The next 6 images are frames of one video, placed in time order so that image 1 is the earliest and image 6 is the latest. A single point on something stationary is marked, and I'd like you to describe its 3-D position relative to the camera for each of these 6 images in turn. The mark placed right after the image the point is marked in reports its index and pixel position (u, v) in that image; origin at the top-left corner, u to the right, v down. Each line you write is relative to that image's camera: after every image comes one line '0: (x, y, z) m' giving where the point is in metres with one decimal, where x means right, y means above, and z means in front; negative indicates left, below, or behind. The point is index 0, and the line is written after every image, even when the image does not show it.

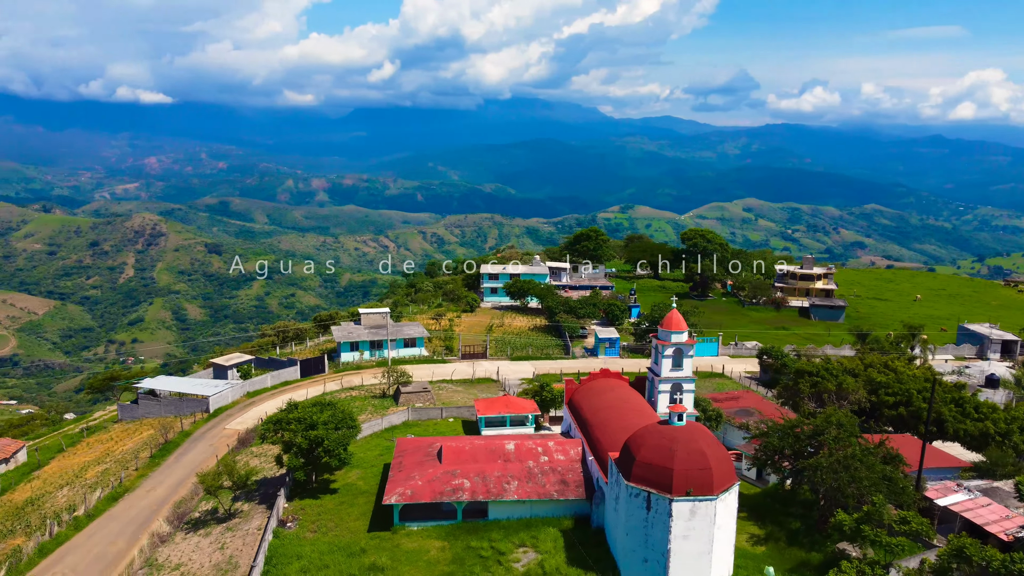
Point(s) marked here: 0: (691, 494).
0: (+4.3, -4.8, +19.3) m
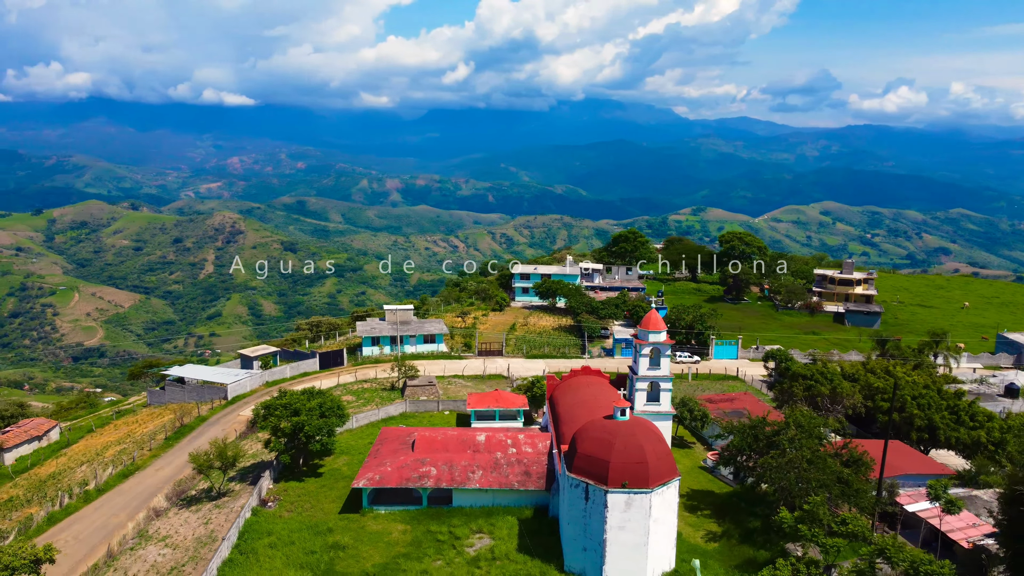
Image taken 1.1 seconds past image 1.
0: (+2.8, -4.8, +20.0) m
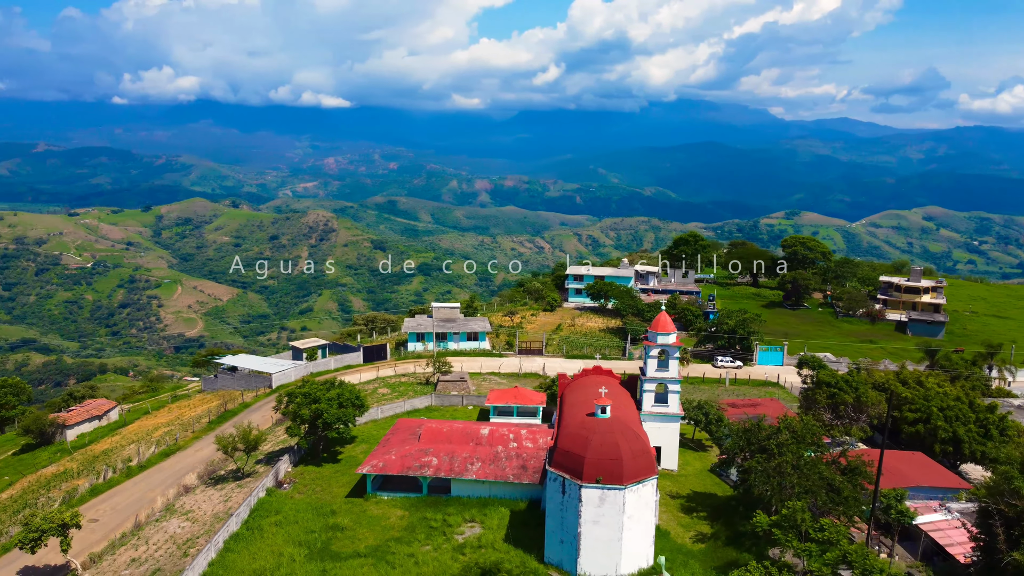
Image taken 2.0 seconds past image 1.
0: (+2.2, -4.8, +20.5) m
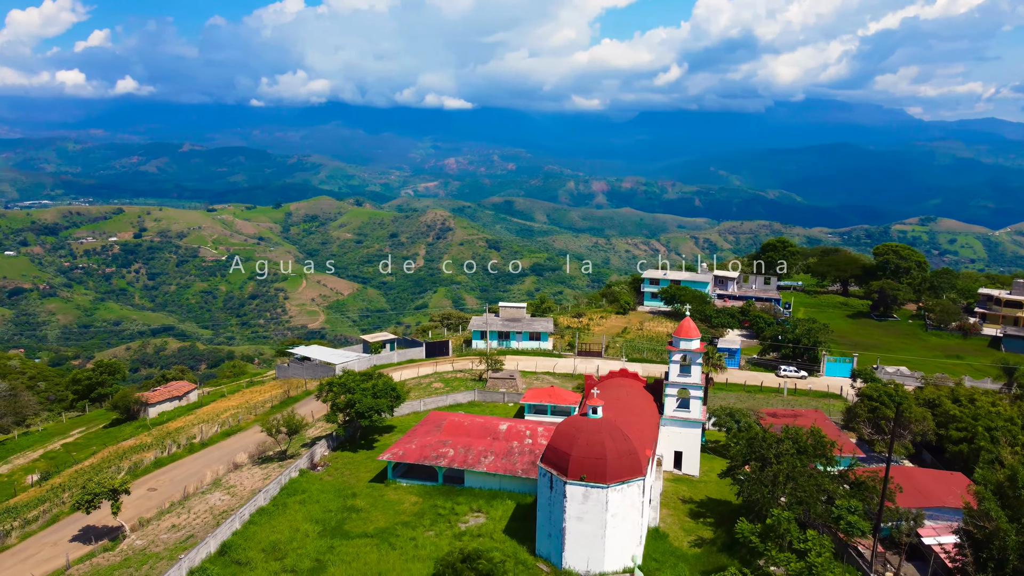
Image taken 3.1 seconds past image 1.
0: (+1.9, -4.9, +21.2) m
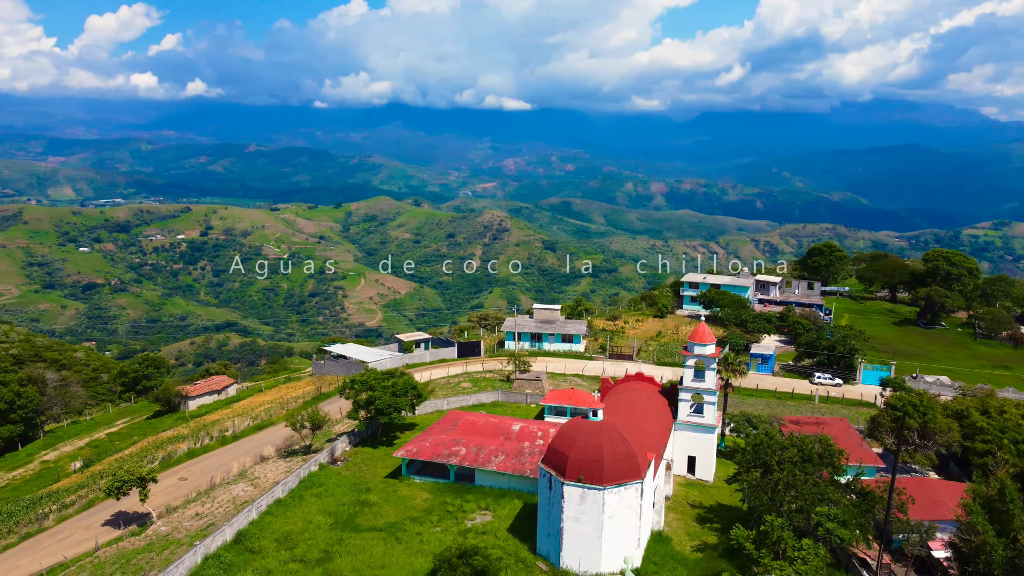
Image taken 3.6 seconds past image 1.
0: (+1.8, -5.0, +21.5) m
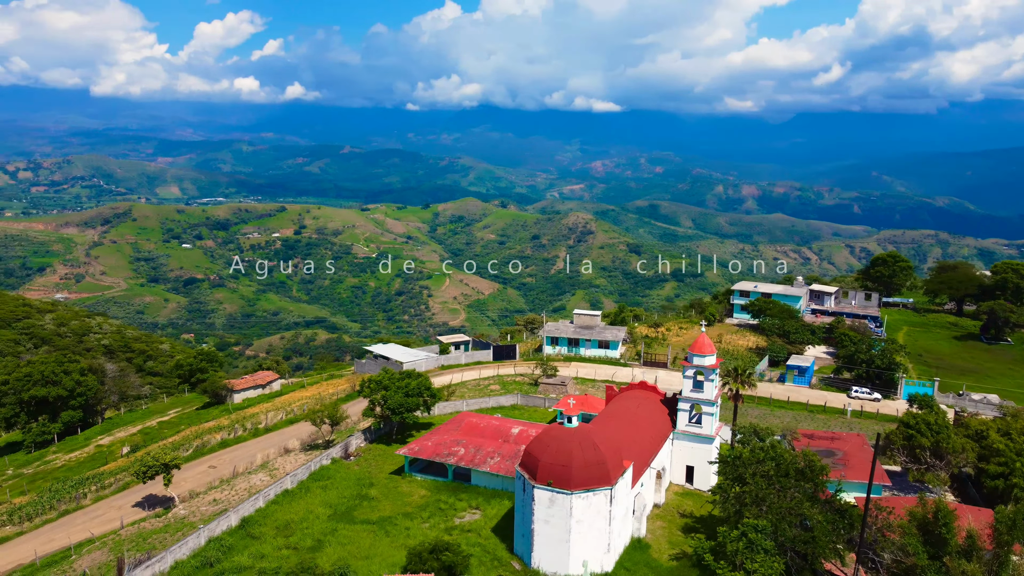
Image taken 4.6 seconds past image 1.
0: (+1.0, -5.3, +22.3) m
